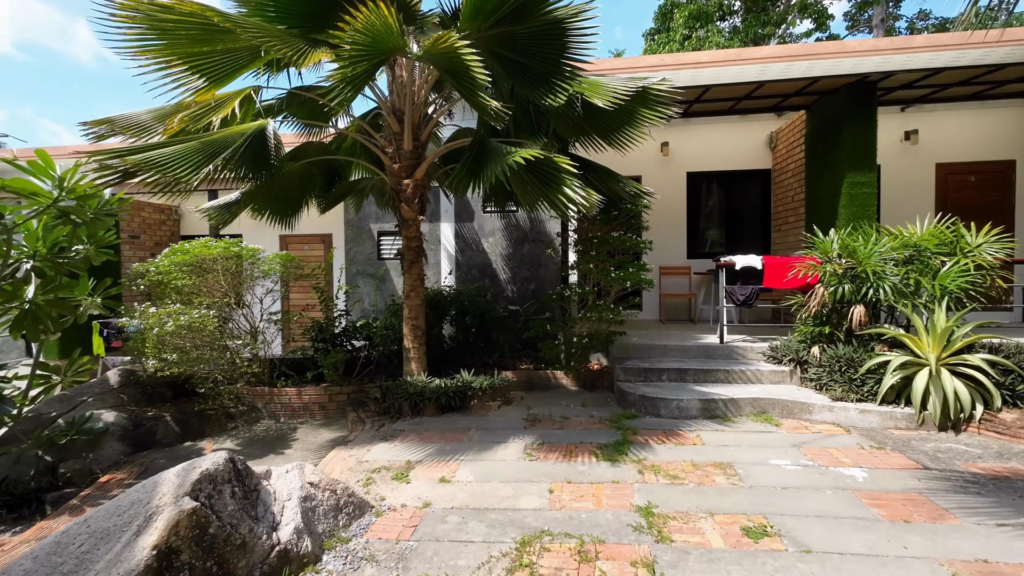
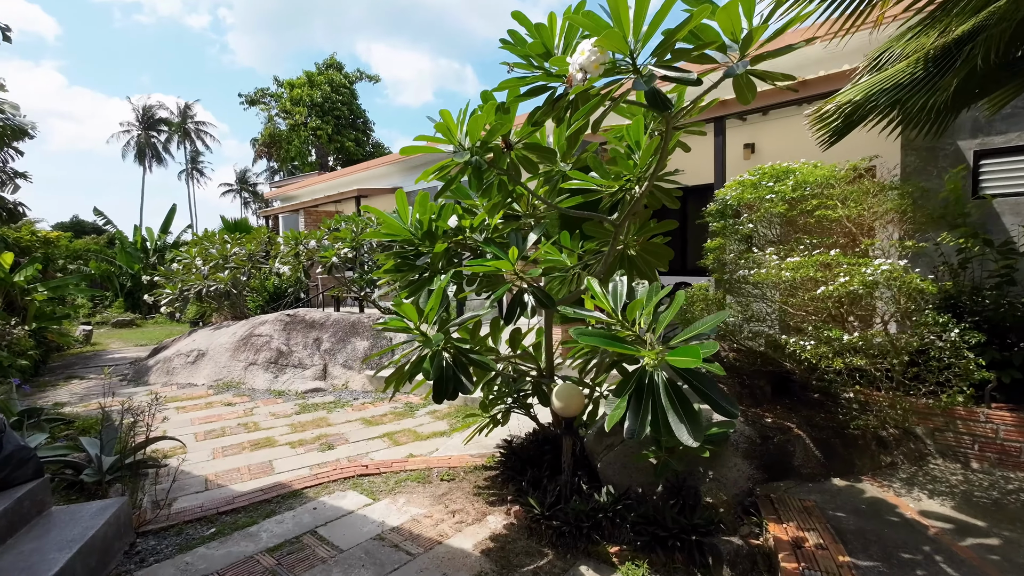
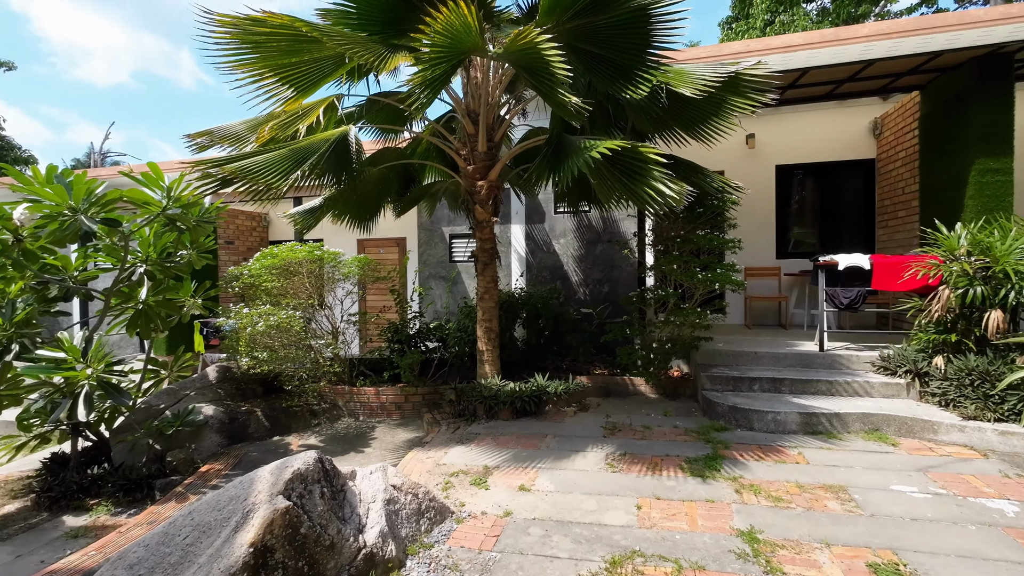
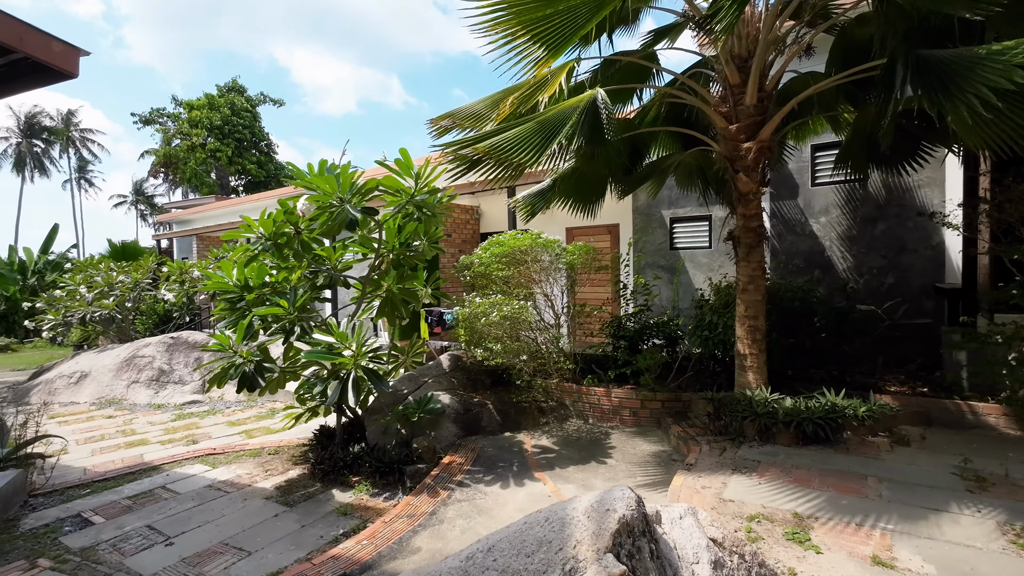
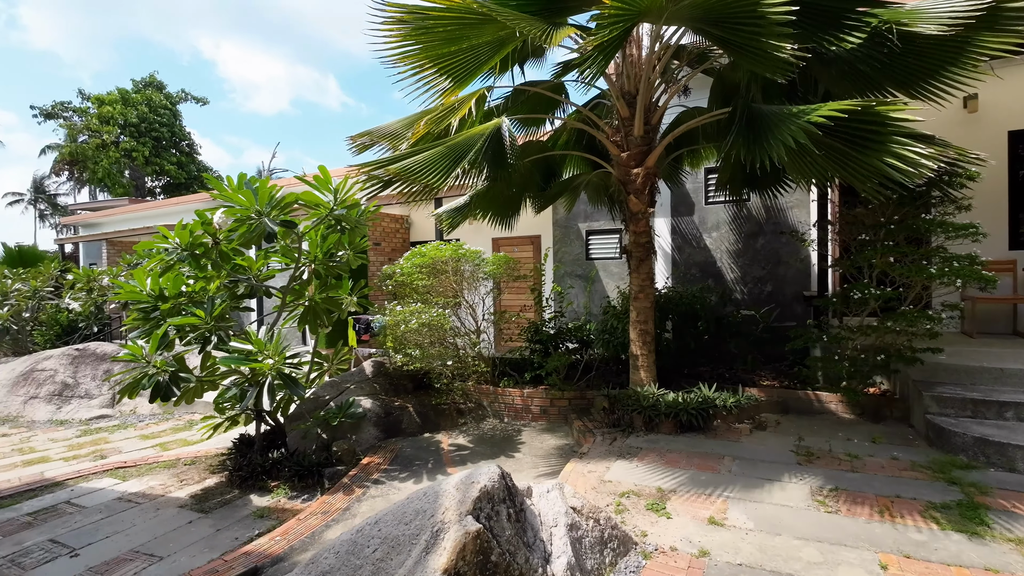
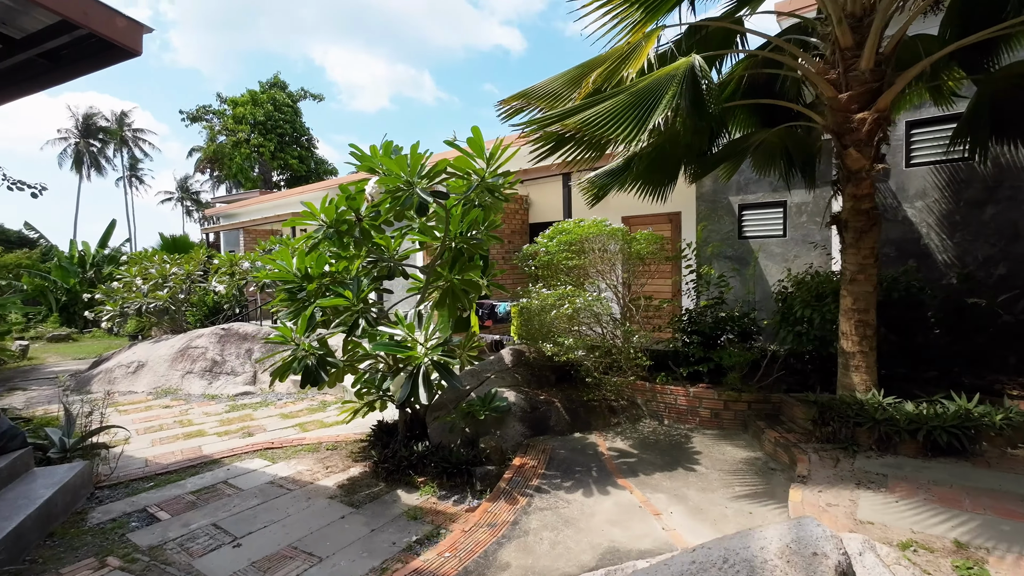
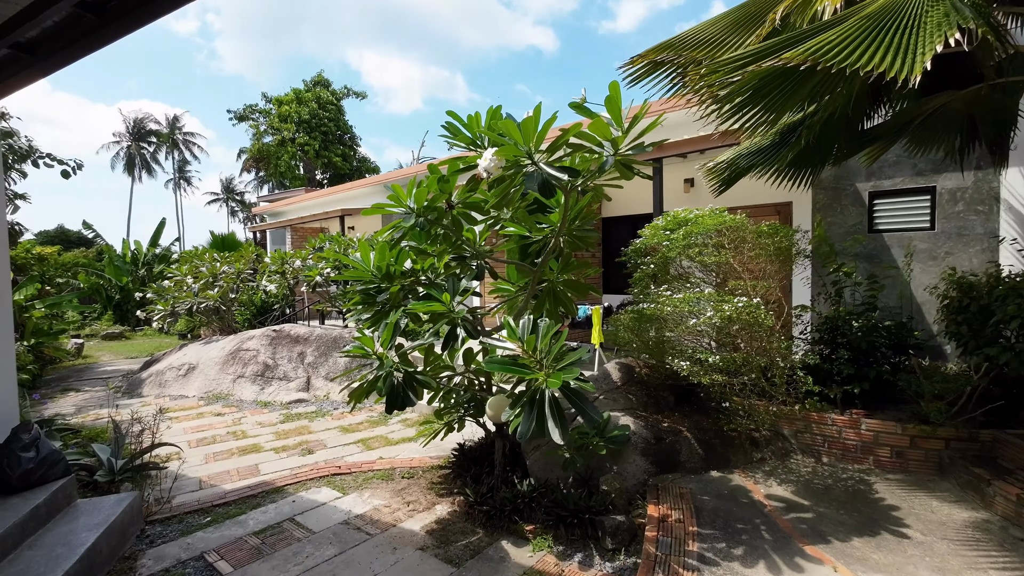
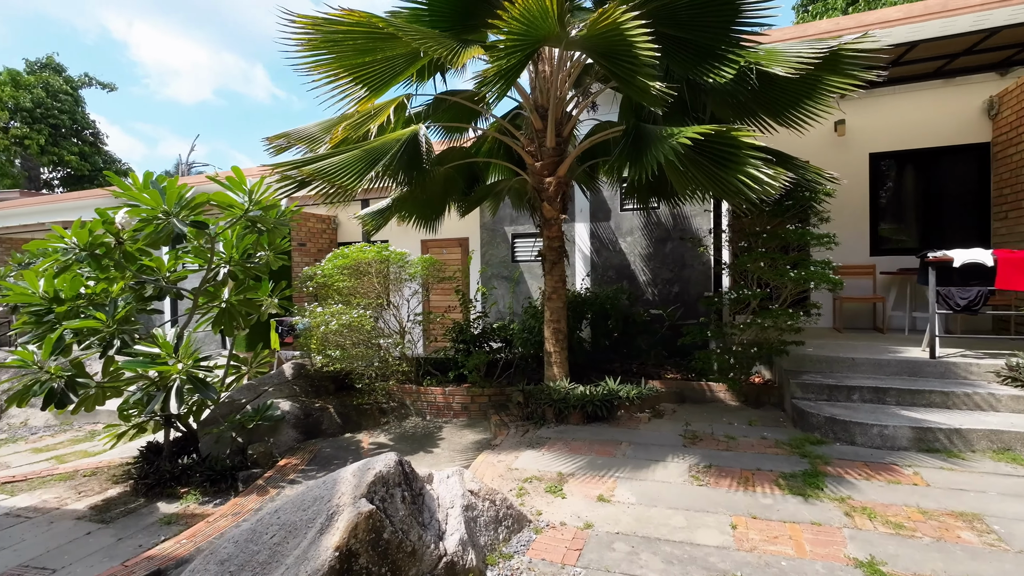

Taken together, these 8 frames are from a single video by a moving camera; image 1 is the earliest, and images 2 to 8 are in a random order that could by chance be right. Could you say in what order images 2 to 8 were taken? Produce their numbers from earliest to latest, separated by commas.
3, 8, 5, 4, 6, 7, 2
